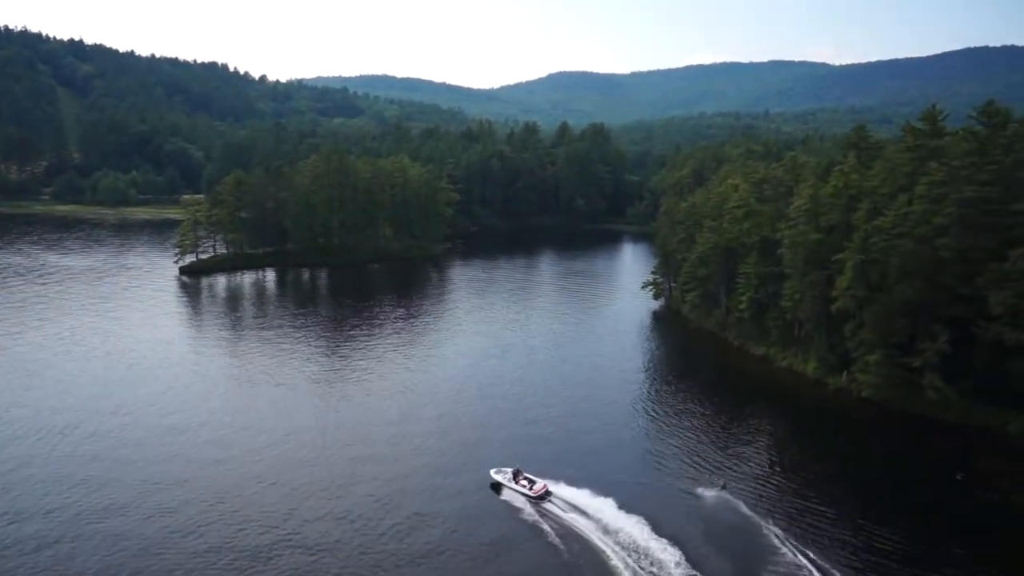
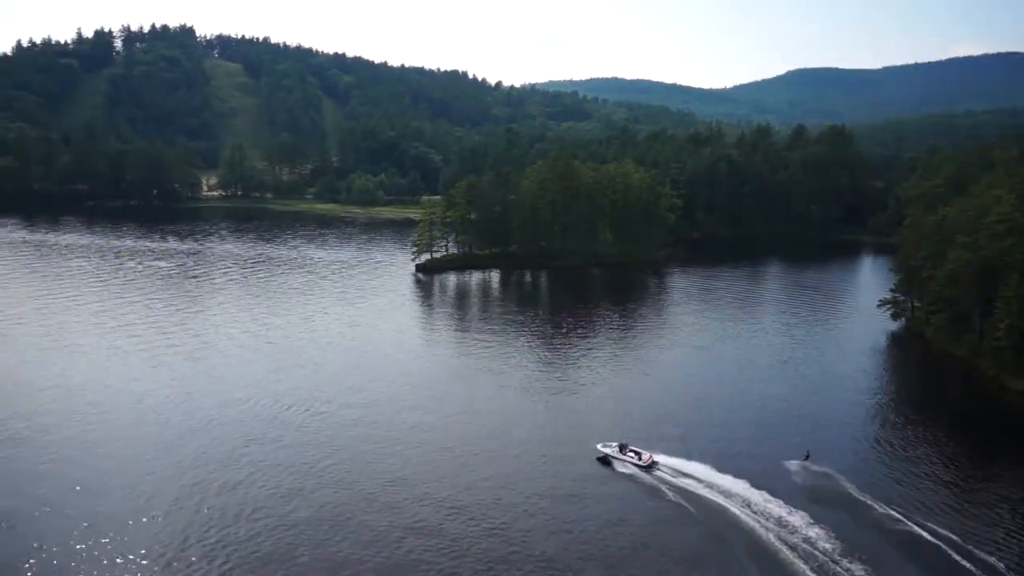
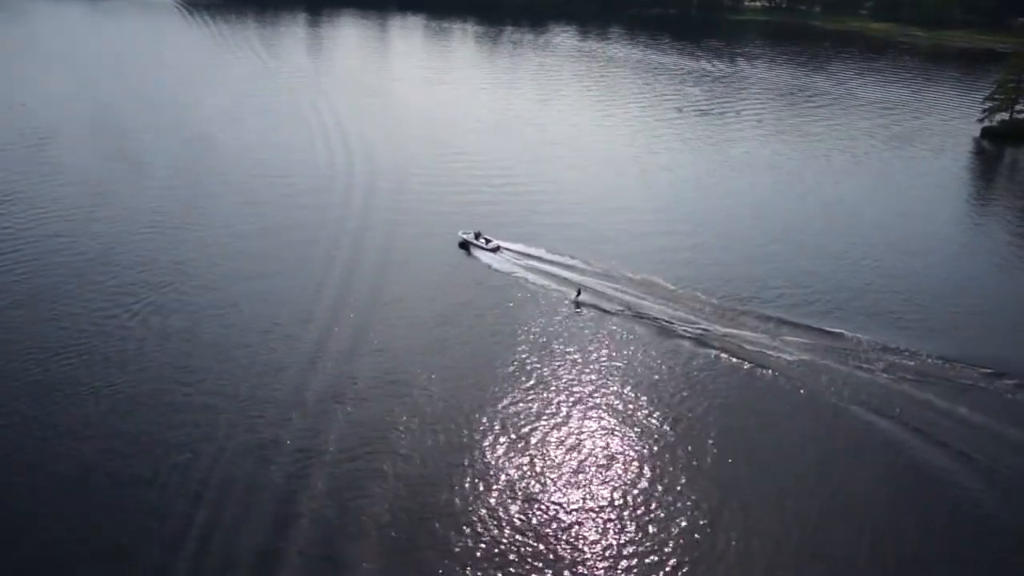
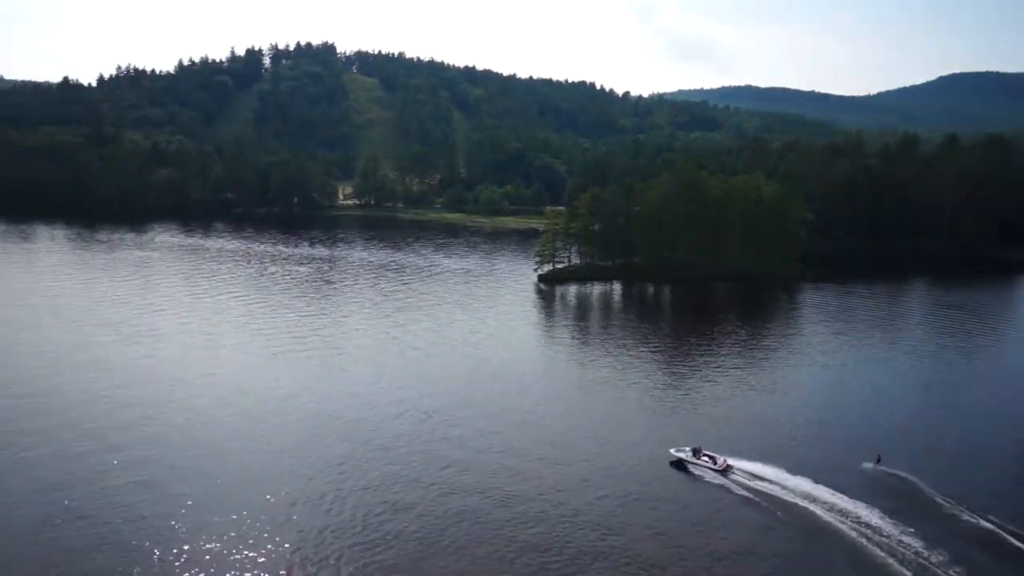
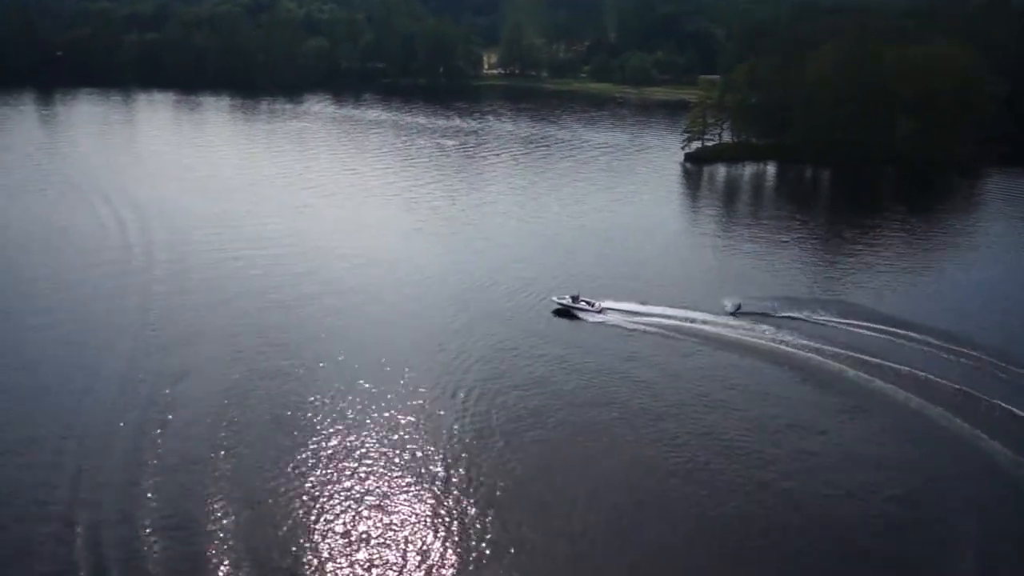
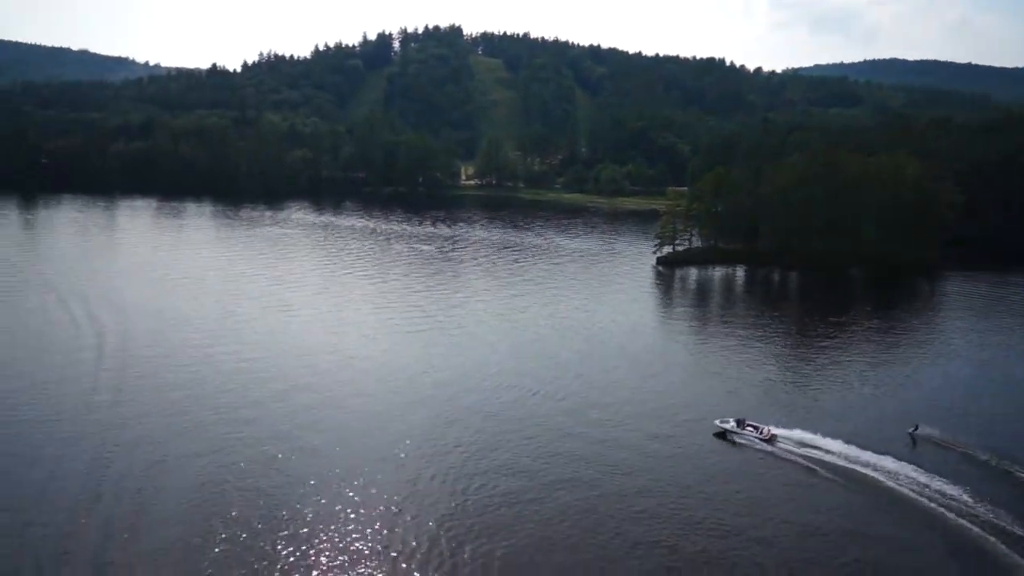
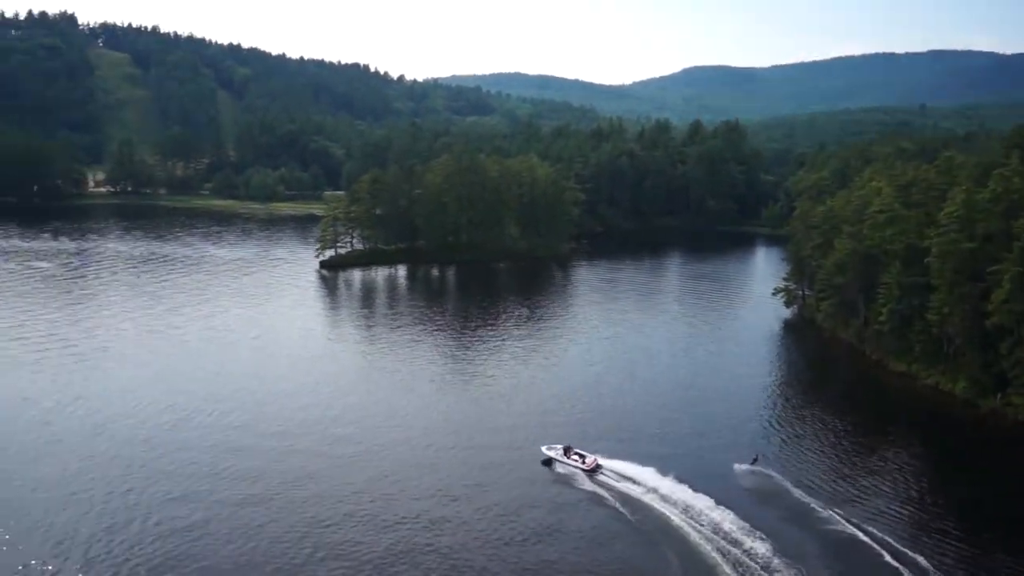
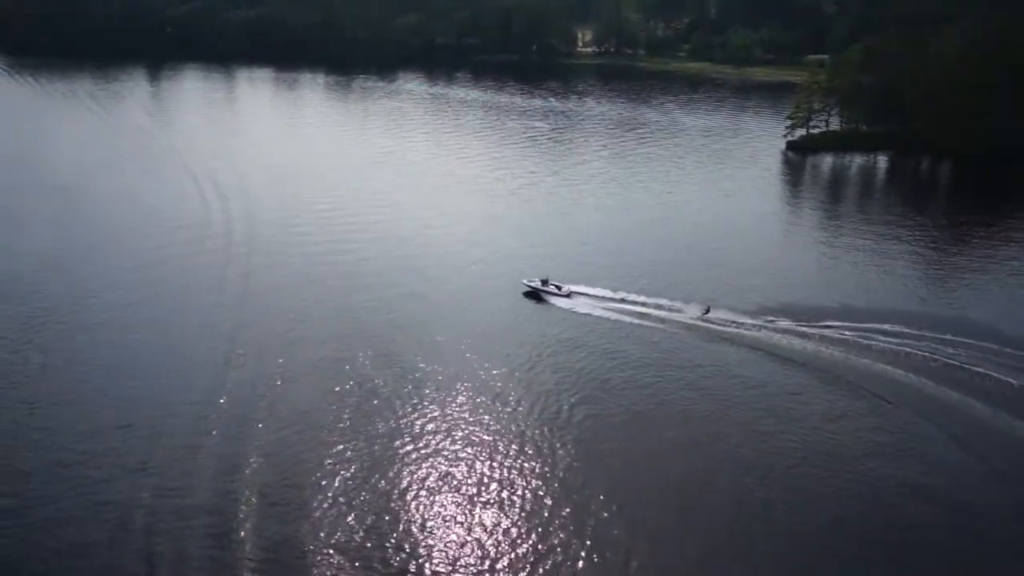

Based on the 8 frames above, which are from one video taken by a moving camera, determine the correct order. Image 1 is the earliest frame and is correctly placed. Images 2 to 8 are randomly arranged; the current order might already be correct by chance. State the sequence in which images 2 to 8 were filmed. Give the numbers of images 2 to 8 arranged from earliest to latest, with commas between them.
7, 2, 4, 6, 5, 8, 3
